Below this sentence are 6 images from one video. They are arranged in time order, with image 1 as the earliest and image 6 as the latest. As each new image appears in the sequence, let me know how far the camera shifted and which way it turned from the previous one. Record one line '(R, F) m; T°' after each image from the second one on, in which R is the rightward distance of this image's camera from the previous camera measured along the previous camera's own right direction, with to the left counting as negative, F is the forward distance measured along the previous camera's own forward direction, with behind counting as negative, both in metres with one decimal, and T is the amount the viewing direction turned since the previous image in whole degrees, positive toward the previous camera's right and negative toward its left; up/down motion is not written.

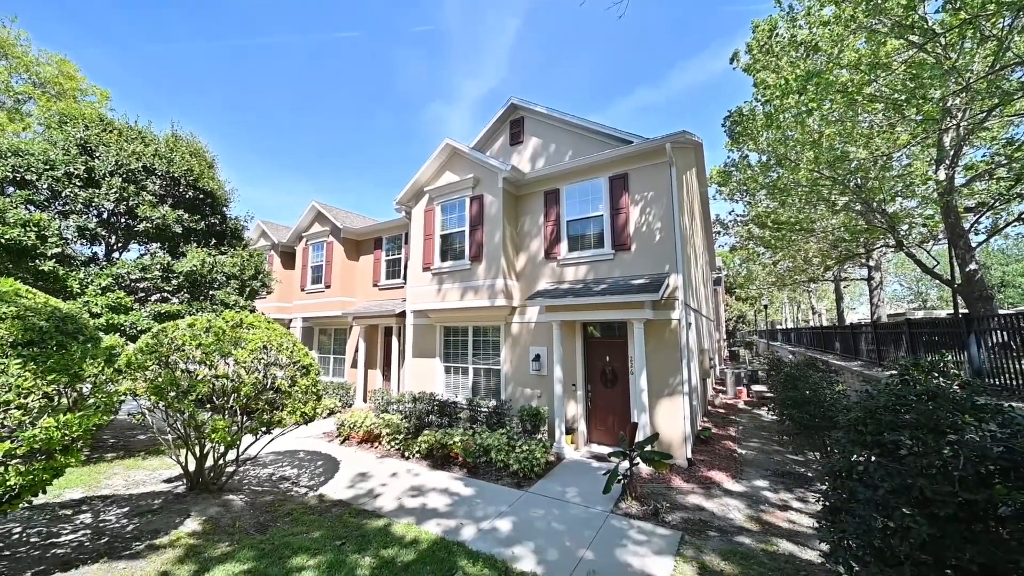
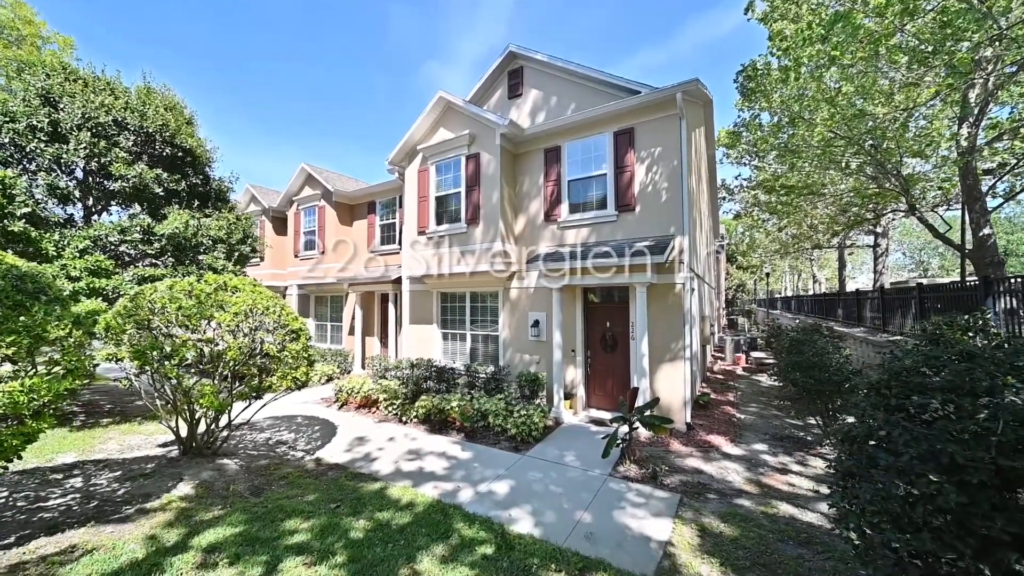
(0.0, +0.3) m; 0°
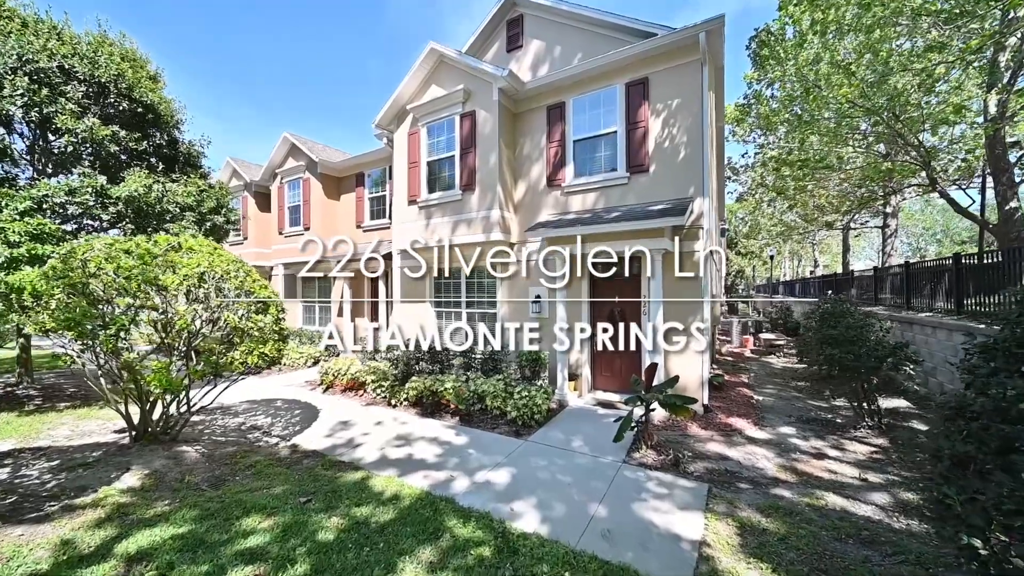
(-0.1, +0.7) m; +1°
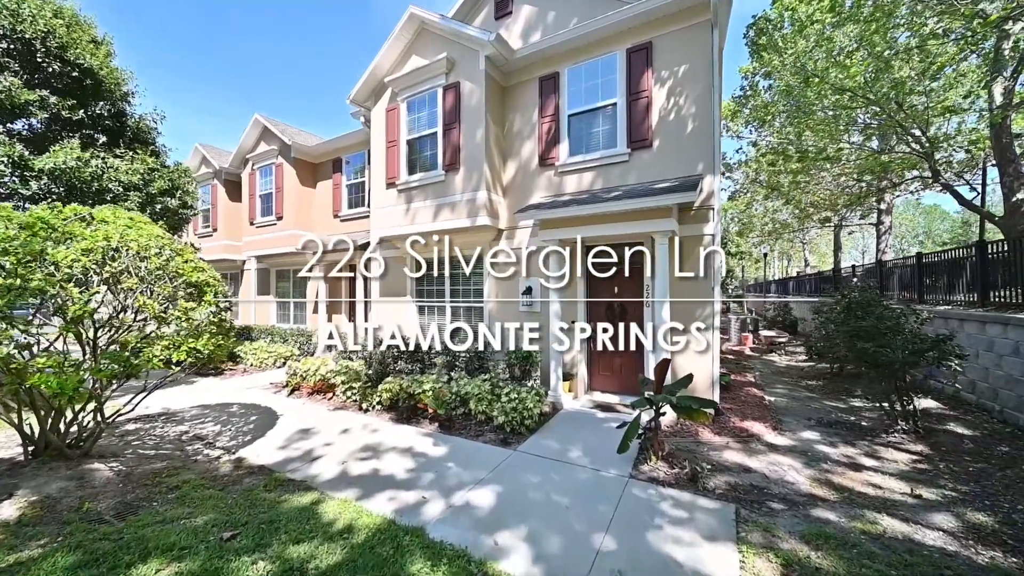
(+0.1, +0.8) m; +1°
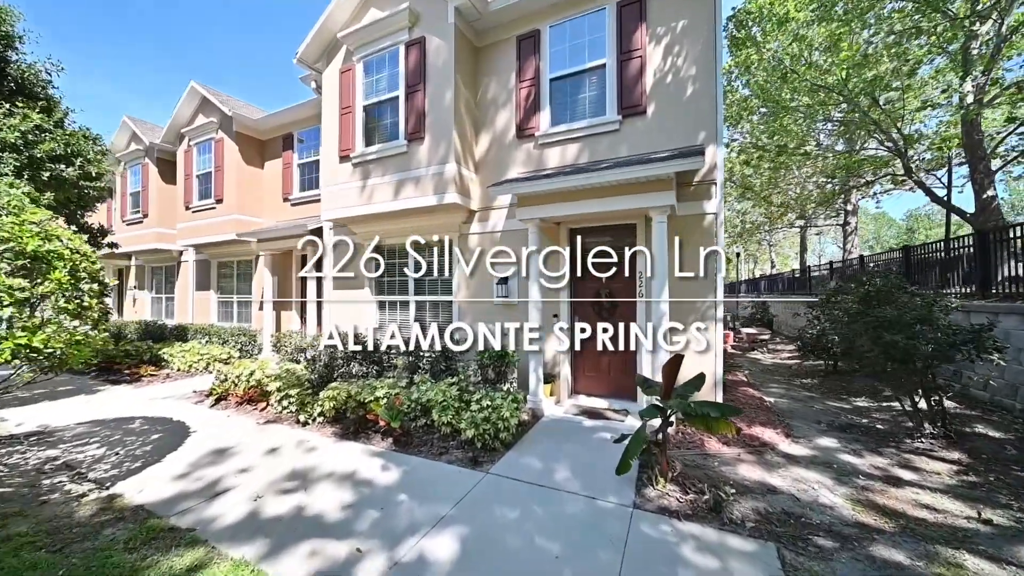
(0.0, +0.9) m; +4°
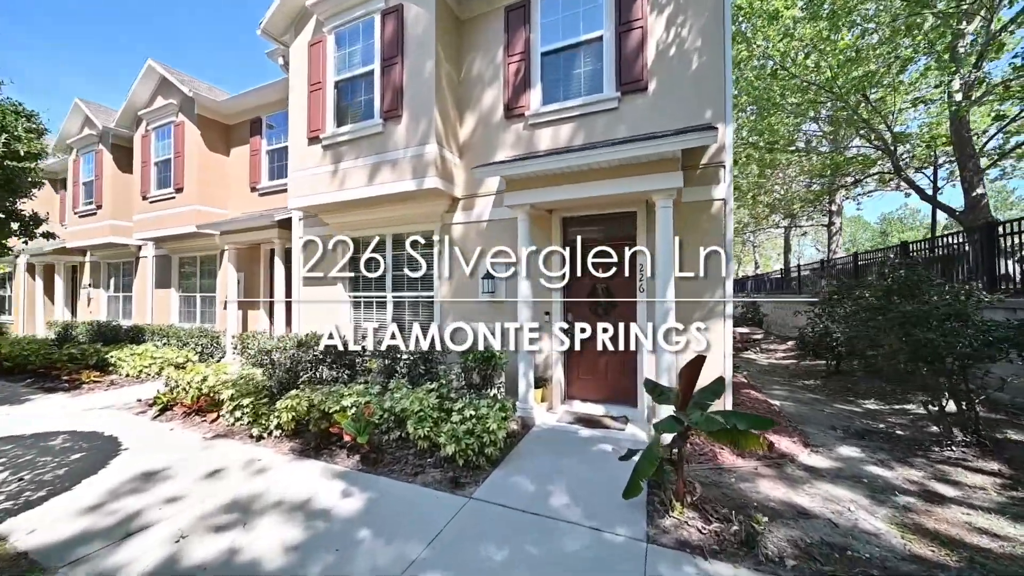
(0.0, +0.6) m; +2°
